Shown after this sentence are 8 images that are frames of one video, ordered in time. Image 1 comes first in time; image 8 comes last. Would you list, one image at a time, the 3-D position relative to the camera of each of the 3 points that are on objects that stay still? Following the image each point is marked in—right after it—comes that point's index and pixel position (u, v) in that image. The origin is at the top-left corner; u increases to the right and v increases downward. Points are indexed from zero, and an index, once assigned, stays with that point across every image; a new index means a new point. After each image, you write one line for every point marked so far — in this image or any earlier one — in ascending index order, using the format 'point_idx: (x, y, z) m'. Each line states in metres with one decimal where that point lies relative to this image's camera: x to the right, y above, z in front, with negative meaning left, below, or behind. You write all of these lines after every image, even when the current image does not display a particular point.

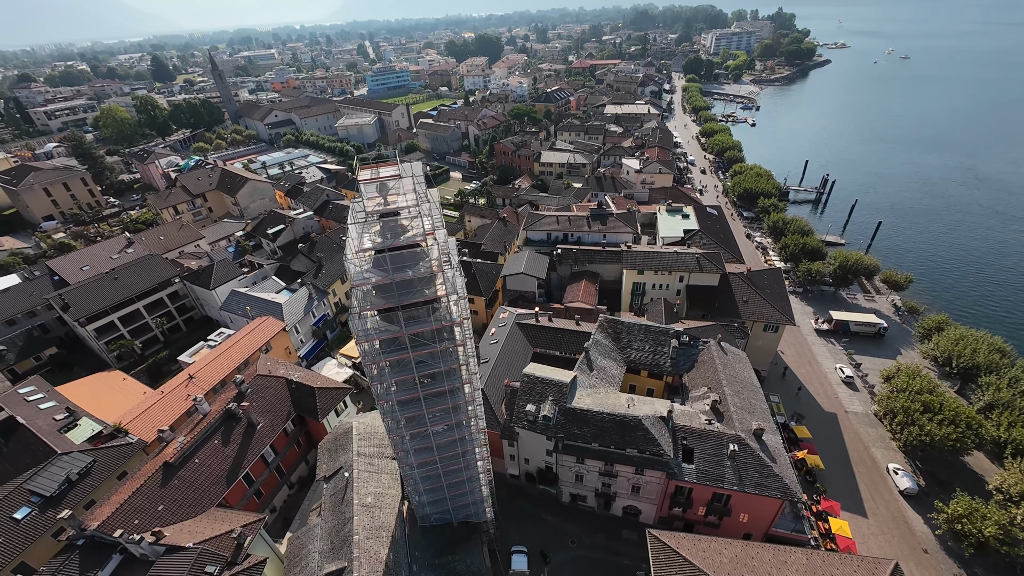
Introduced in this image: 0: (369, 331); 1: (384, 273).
0: (-6.7, -2.1, +19.8) m
1: (-5.7, +0.7, +18.8) m
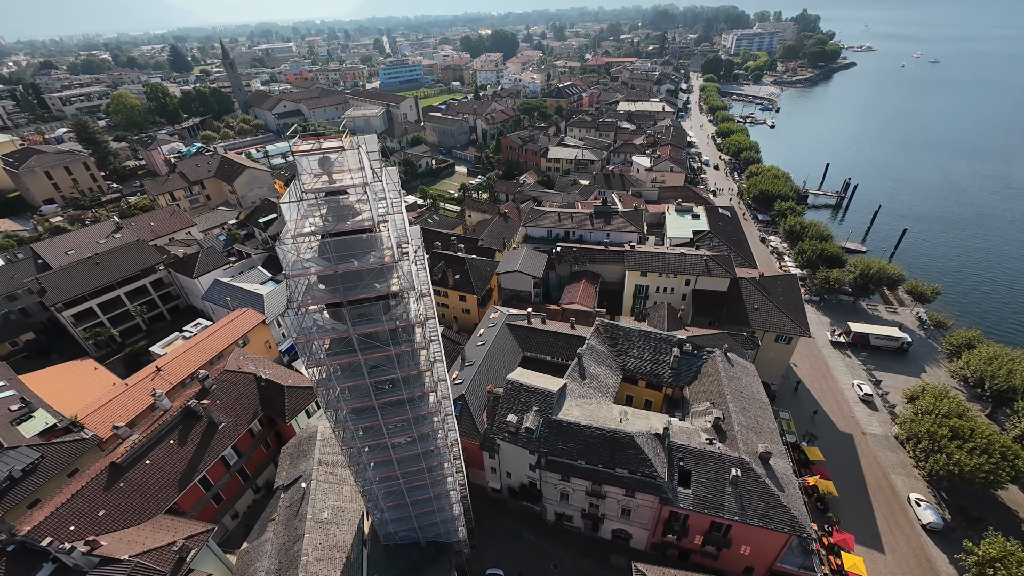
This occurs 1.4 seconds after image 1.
0: (-8.1, -1.7, +17.2) m
1: (-7.0, +1.0, +16.1) m
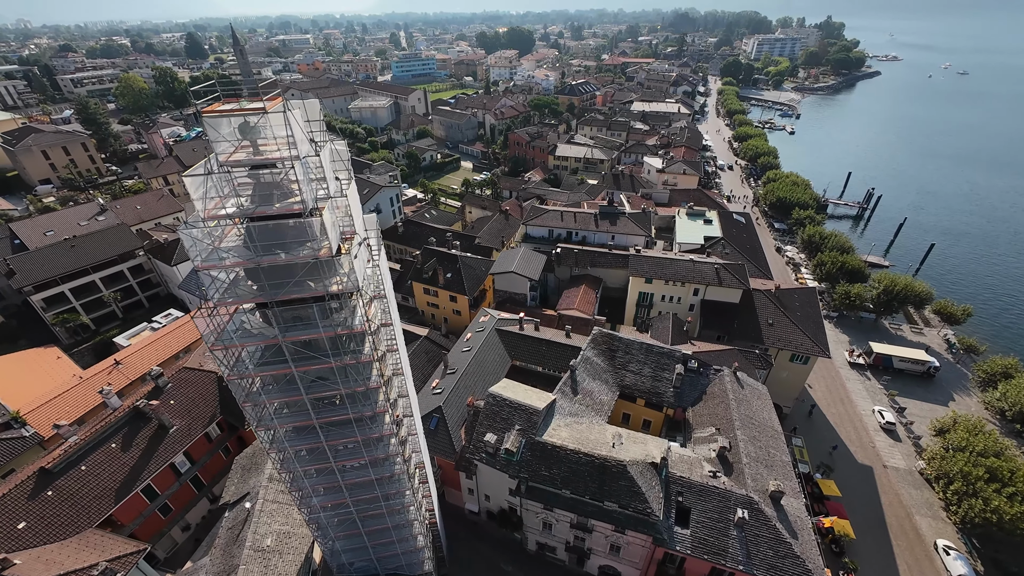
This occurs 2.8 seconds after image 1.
0: (-9.3, -1.6, +14.3) m
1: (-8.1, +1.1, +13.1) m
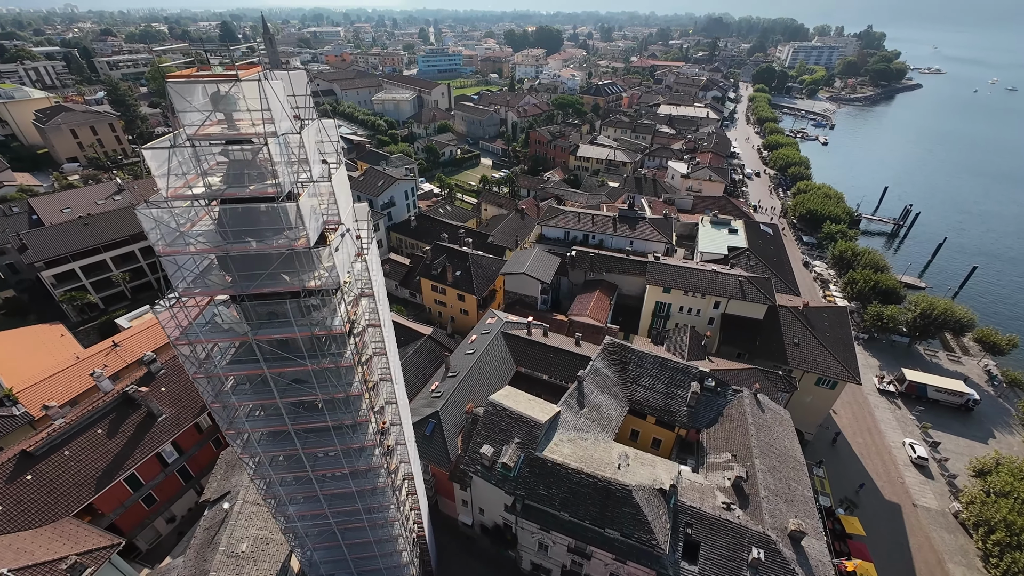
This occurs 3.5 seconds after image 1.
0: (-9.4, -1.3, +12.9) m
1: (-8.1, +1.4, +11.7) m
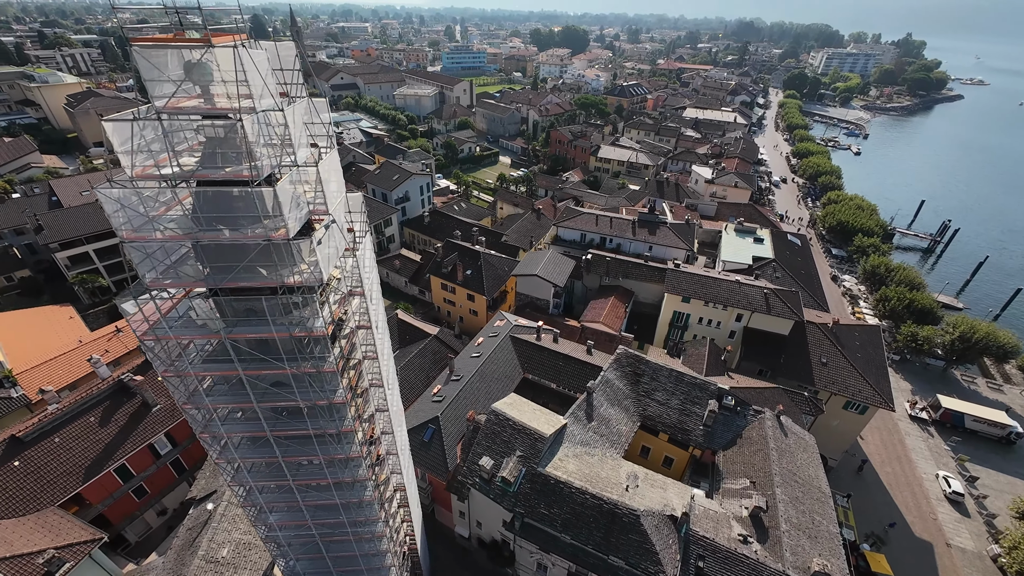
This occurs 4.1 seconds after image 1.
0: (-9.3, -1.0, +11.8) m
1: (-8.0, +1.6, +10.6) m
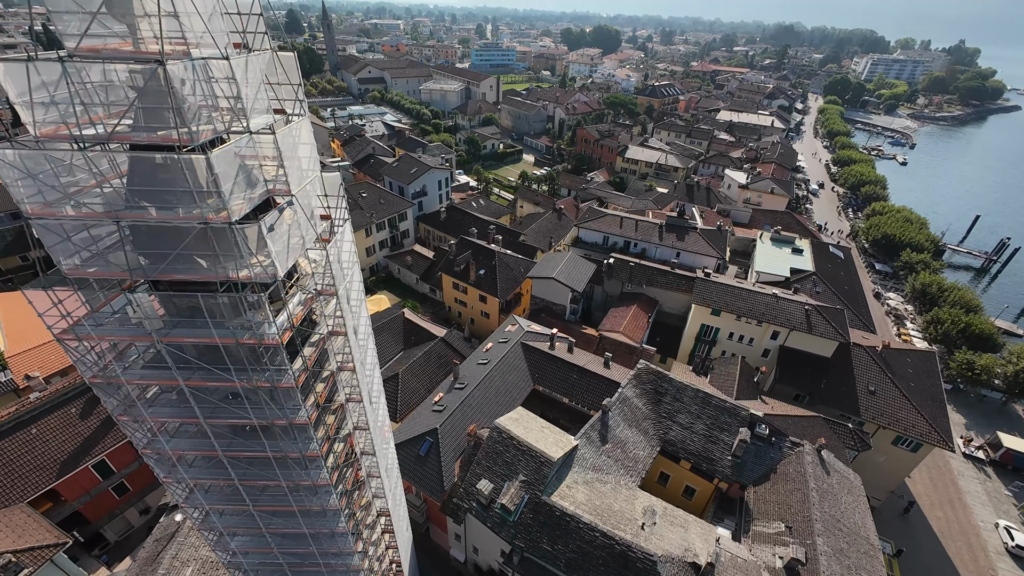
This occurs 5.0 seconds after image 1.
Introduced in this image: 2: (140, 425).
0: (-9.4, -0.8, +9.8) m
1: (-8.0, +1.8, +8.5) m
2: (-9.7, -3.5, +11.1) m
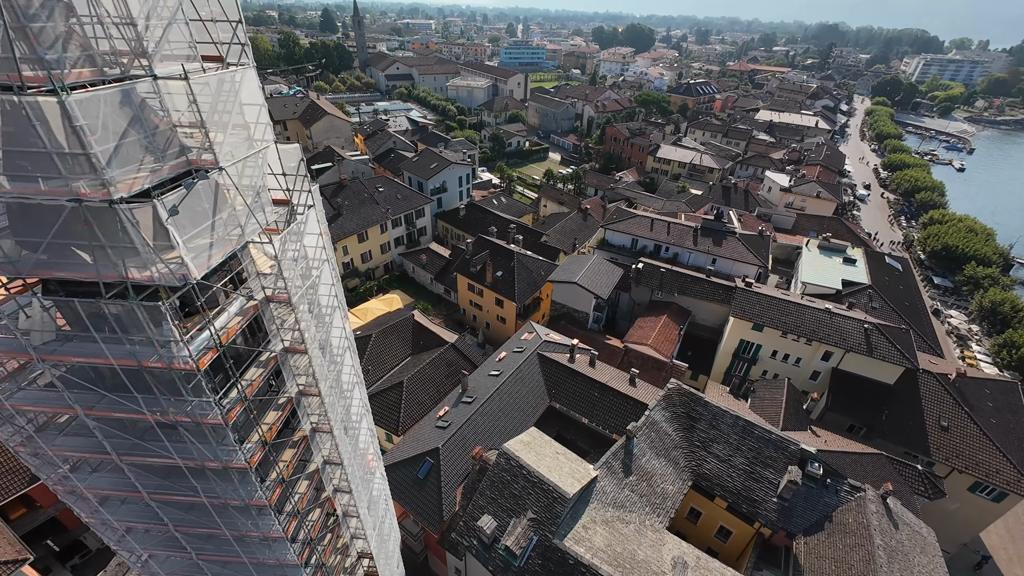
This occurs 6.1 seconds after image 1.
0: (-9.3, -0.7, +7.5) m
1: (-7.9, +1.8, +6.2) m
2: (-9.7, -3.5, +8.9) m
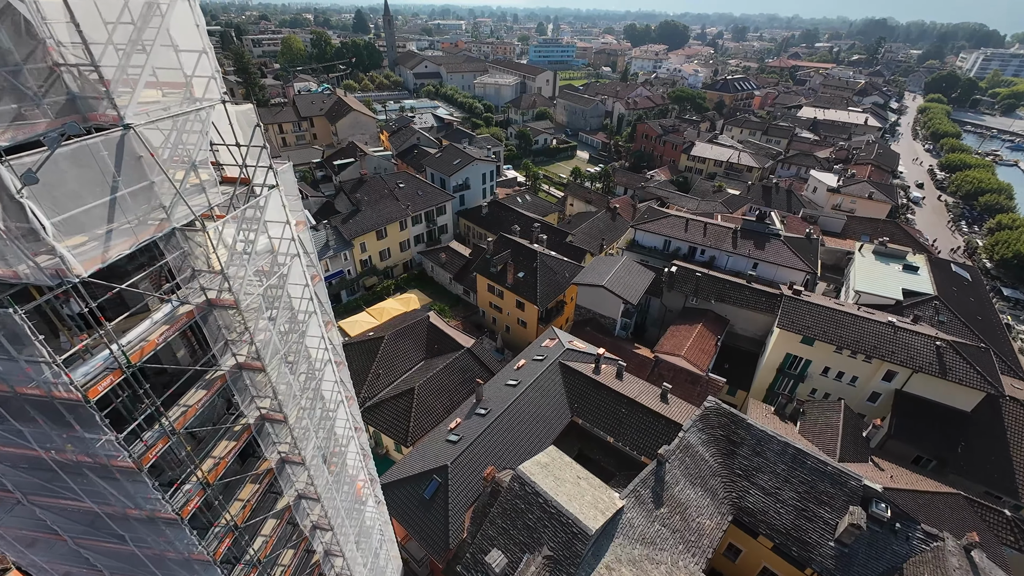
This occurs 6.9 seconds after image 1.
0: (-9.2, -0.6, +5.9) m
1: (-7.9, +1.8, +4.5) m
2: (-9.6, -3.4, +7.3) m
